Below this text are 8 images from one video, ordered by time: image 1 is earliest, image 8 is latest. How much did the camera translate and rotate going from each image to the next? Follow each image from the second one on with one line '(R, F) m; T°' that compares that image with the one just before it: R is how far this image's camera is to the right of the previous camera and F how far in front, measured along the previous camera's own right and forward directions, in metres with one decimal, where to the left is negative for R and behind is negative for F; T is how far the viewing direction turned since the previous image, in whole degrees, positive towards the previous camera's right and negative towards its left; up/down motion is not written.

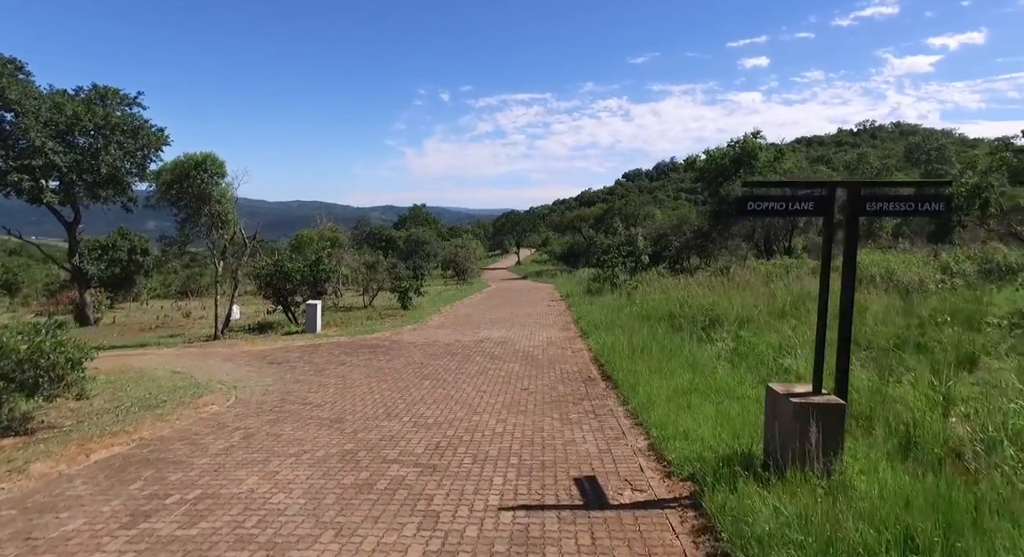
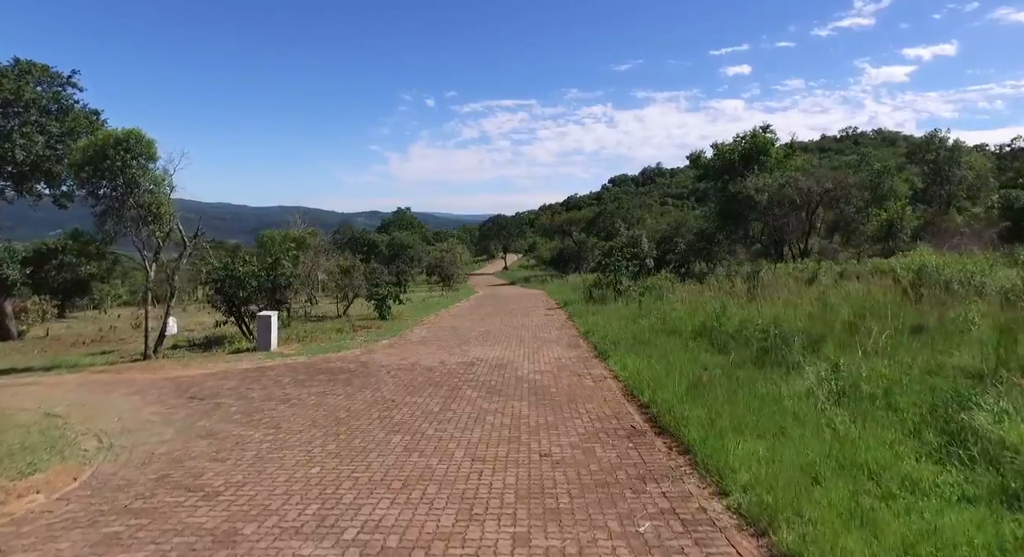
(-0.2, +2.7) m; +1°
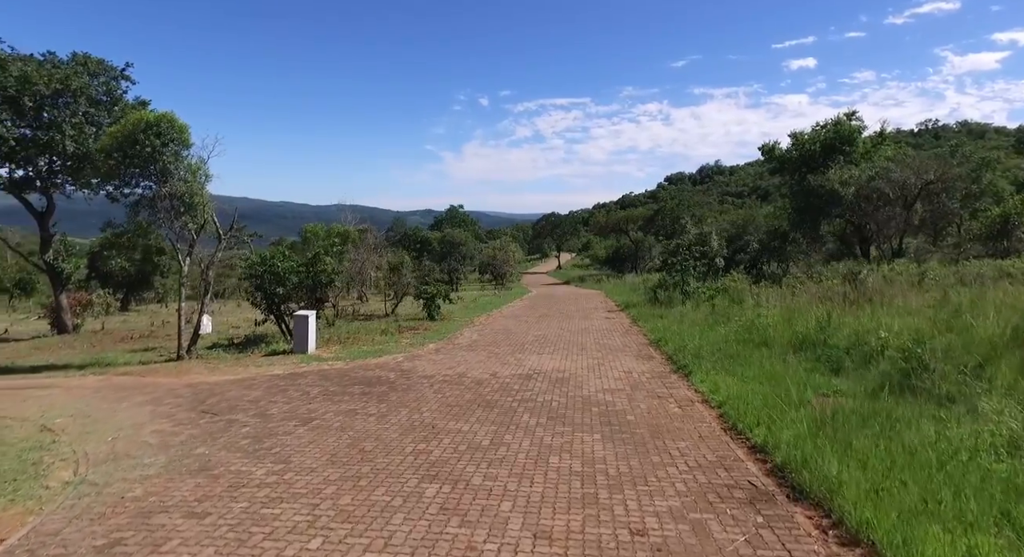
(-0.2, +1.5) m; -5°
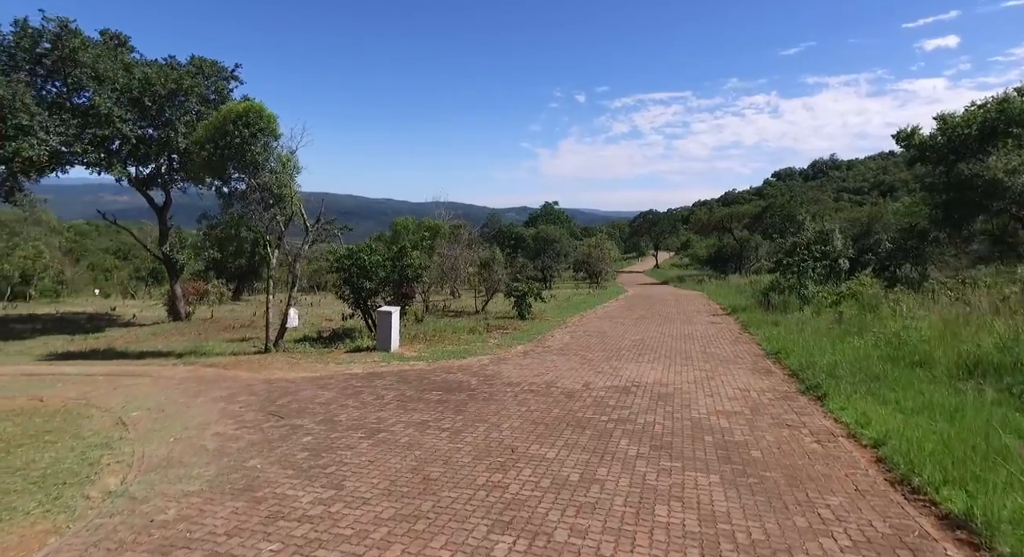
(0.0, +1.0) m; -9°
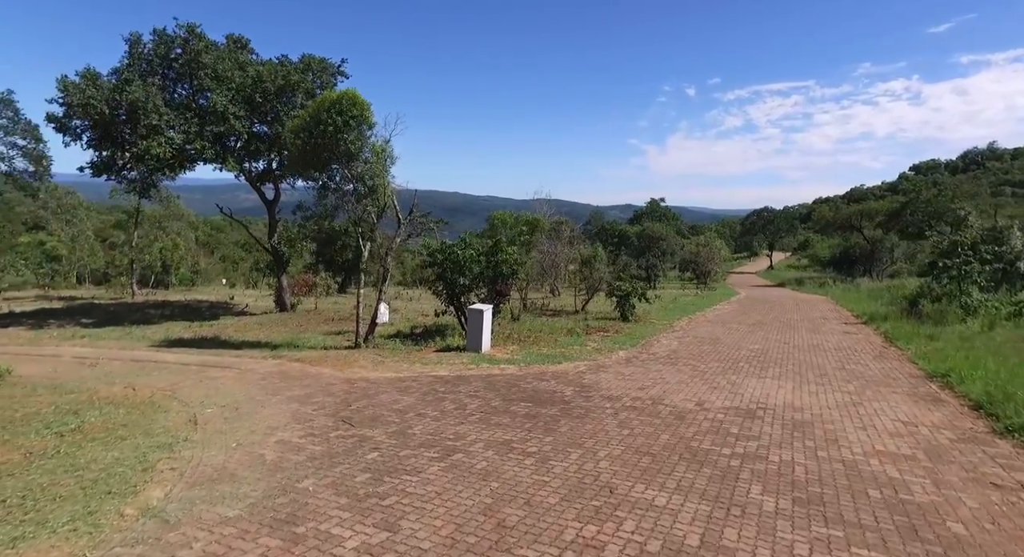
(0.0, +1.0) m; -10°
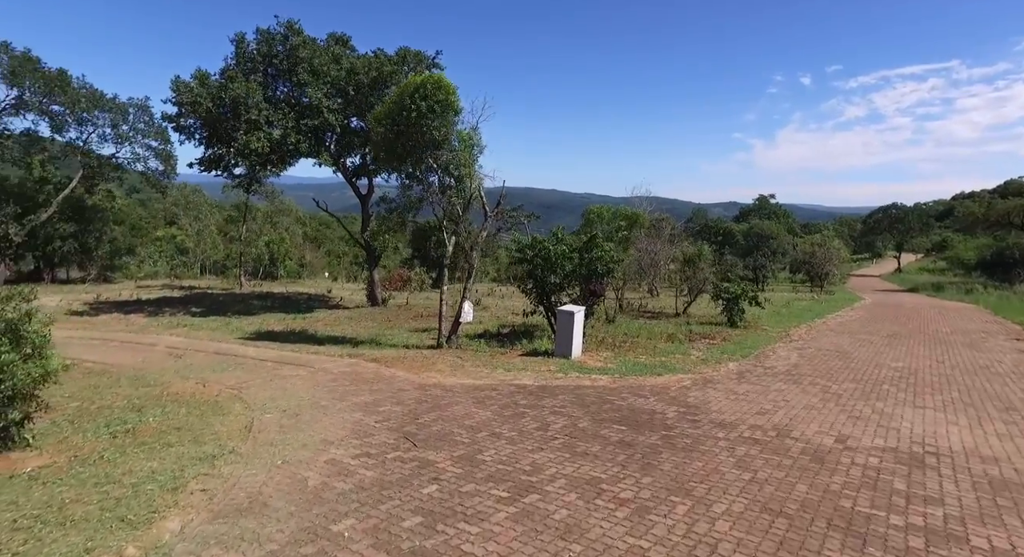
(0.0, +1.0) m; -9°
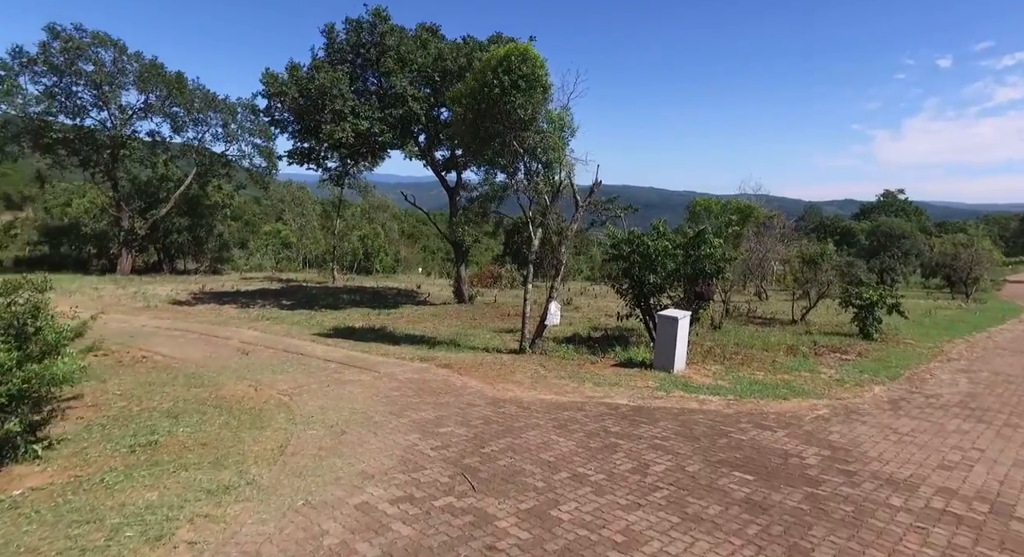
(0.0, +1.2) m; -9°
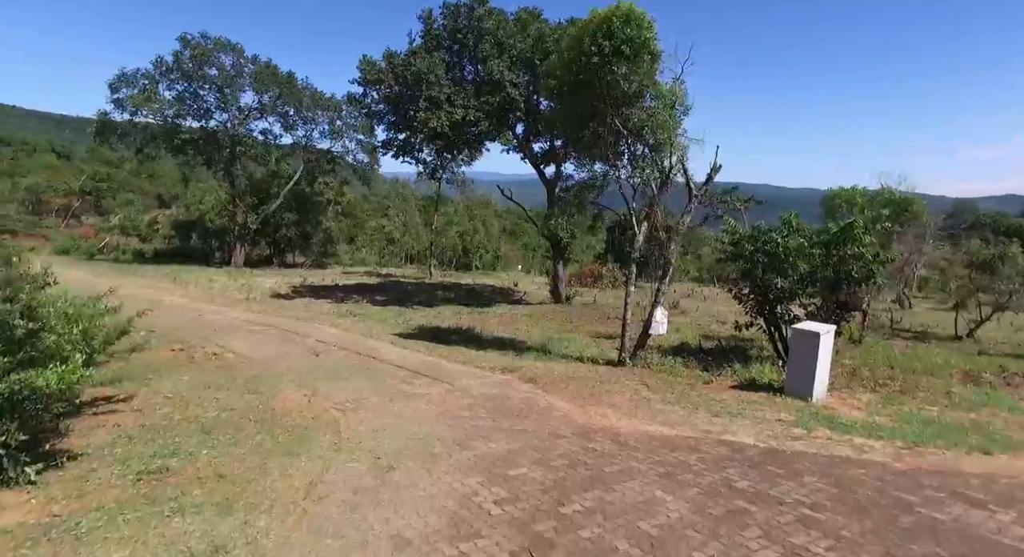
(+0.1, +1.2) m; -10°
